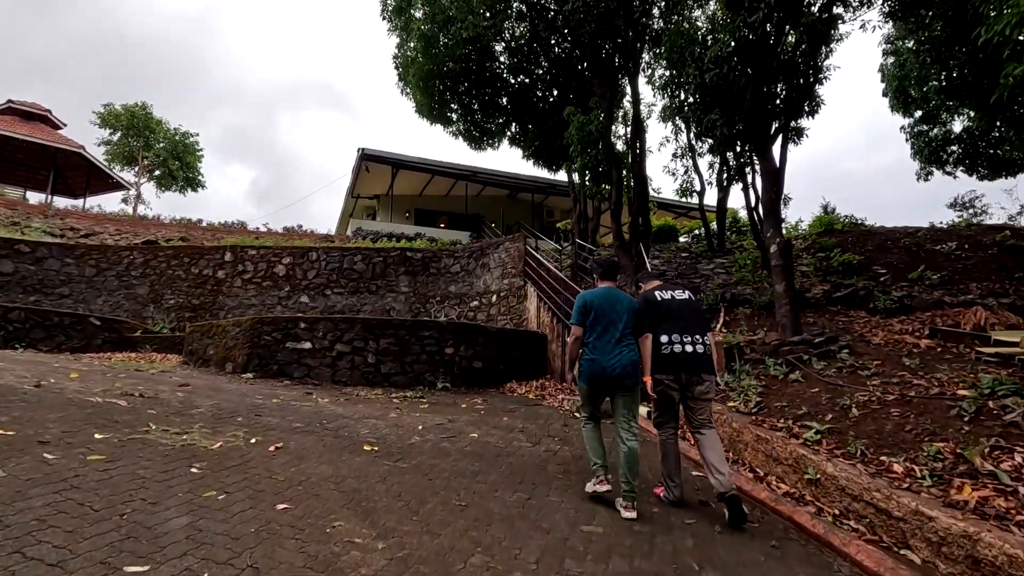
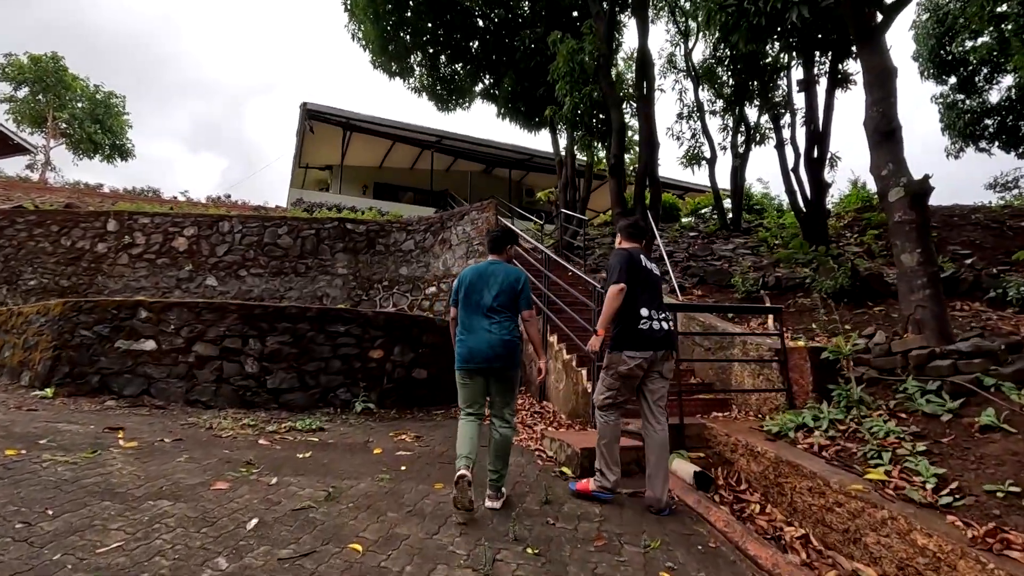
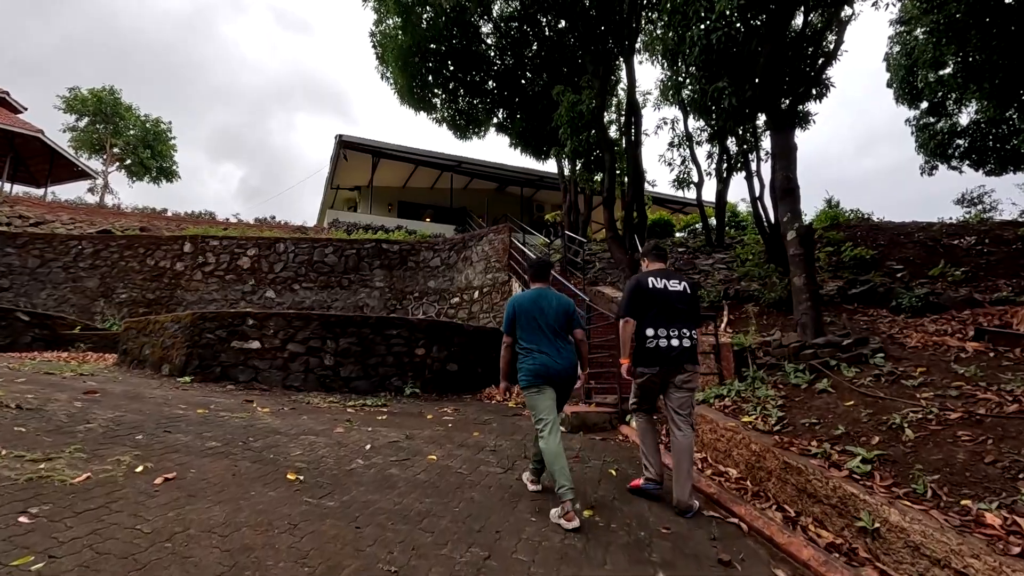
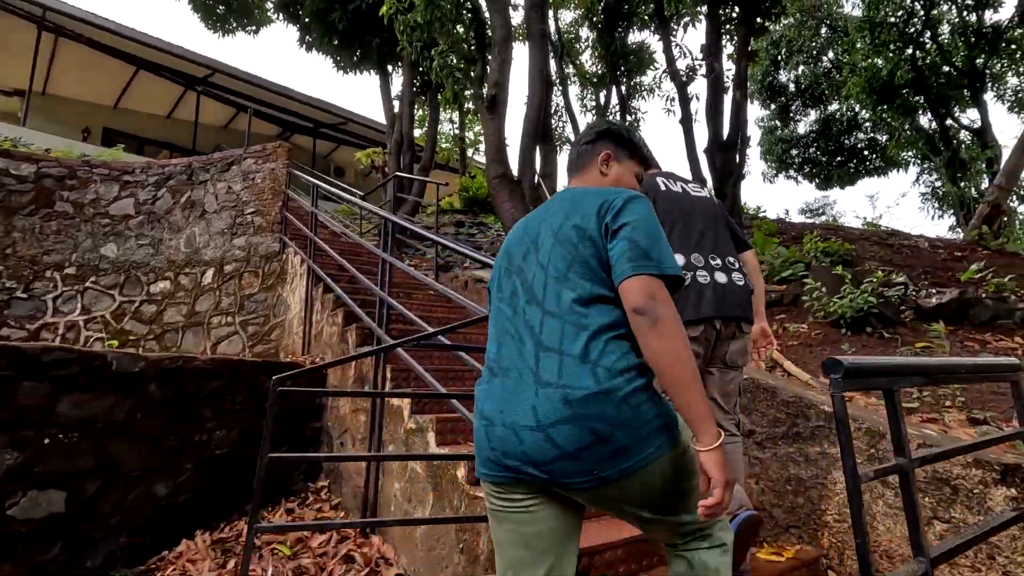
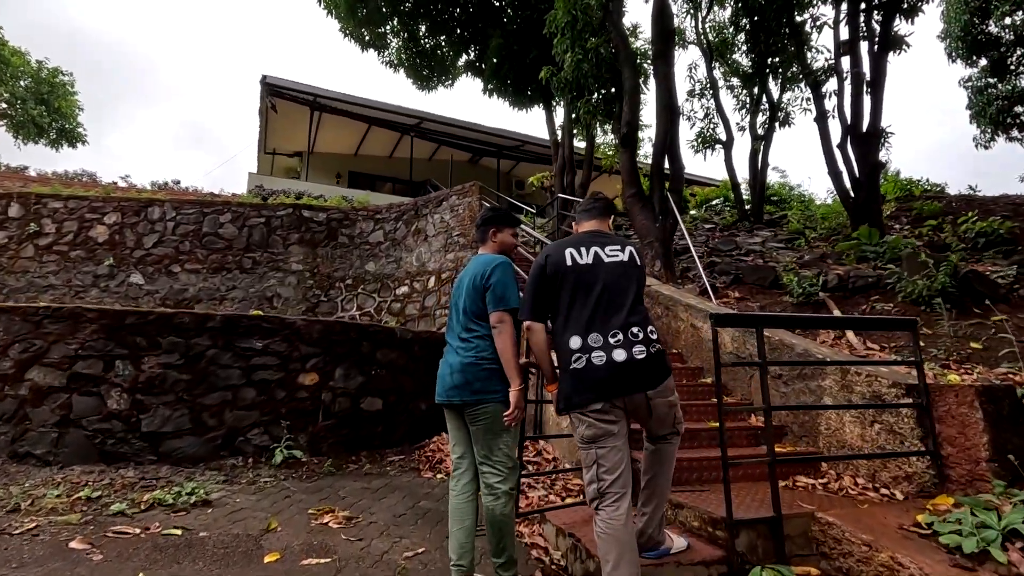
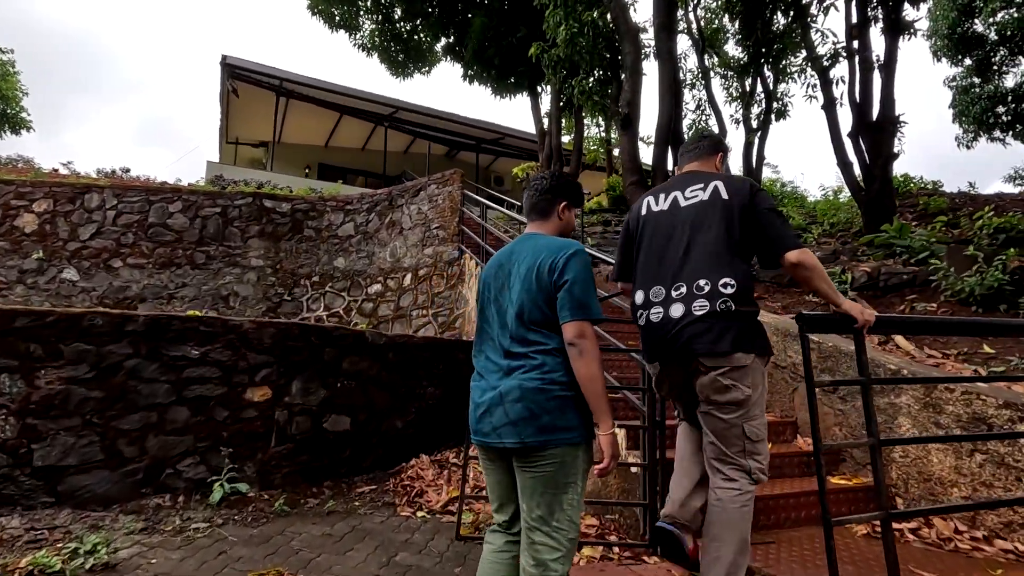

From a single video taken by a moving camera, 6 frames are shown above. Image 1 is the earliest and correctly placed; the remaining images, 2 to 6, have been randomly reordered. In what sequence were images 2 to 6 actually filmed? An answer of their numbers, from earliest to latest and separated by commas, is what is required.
3, 2, 5, 6, 4
